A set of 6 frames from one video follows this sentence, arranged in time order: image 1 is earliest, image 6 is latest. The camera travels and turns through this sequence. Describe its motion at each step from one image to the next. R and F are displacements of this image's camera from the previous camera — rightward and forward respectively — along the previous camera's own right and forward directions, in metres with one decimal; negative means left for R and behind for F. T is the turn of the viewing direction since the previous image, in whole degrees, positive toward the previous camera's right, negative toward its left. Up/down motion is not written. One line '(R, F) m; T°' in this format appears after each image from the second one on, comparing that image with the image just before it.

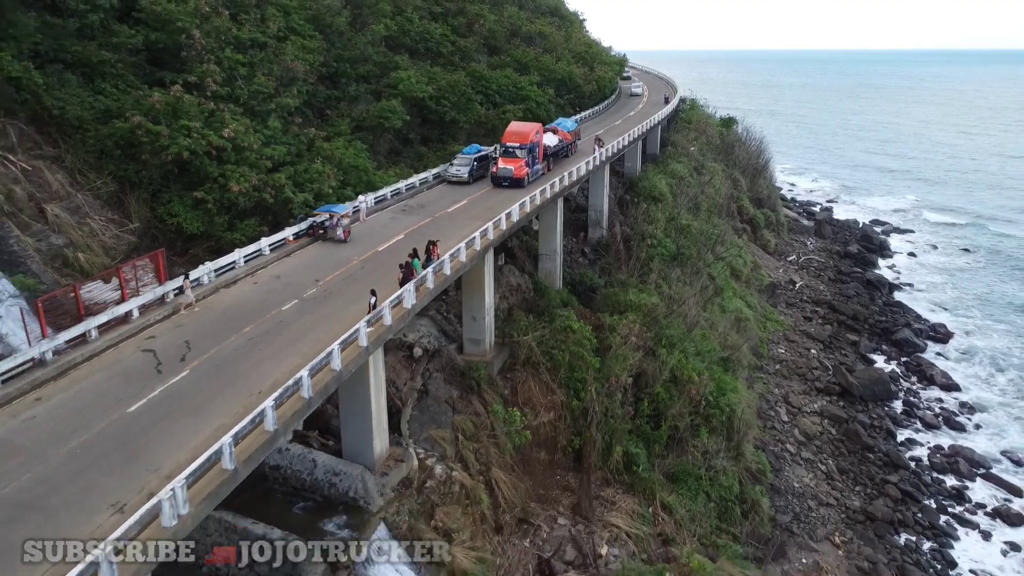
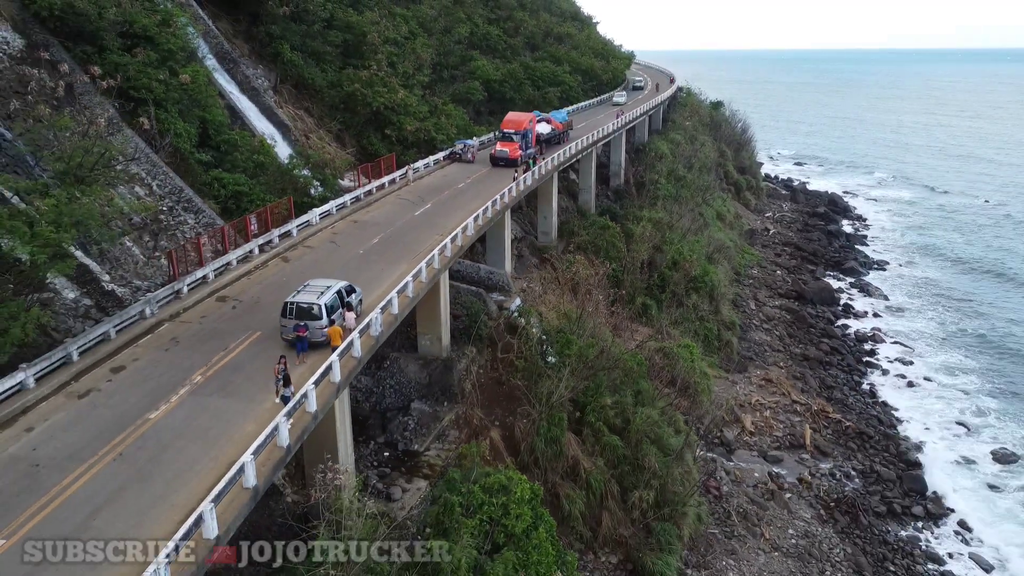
(-2.6, -12.6) m; 0°
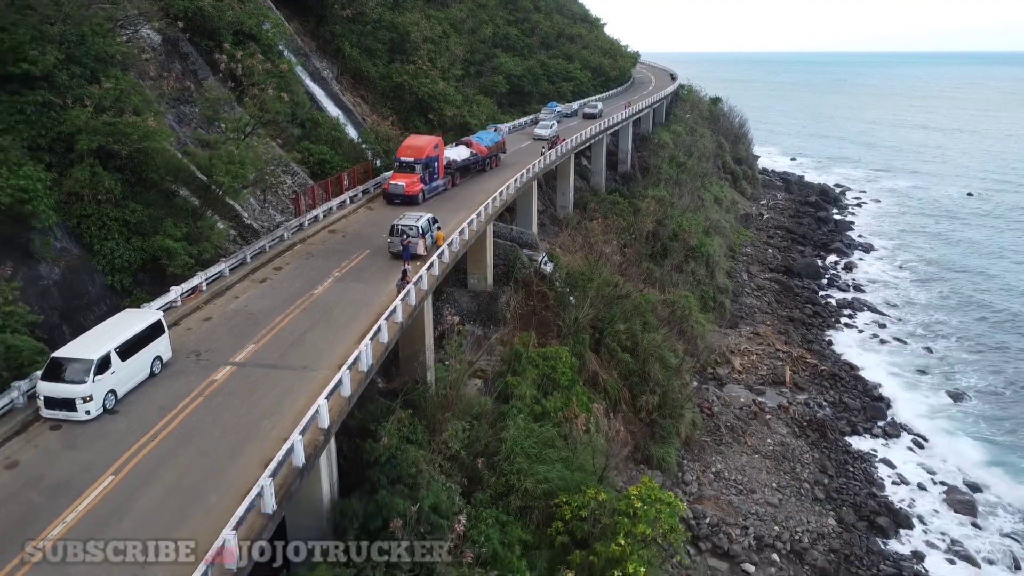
(-1.0, -5.4) m; 0°
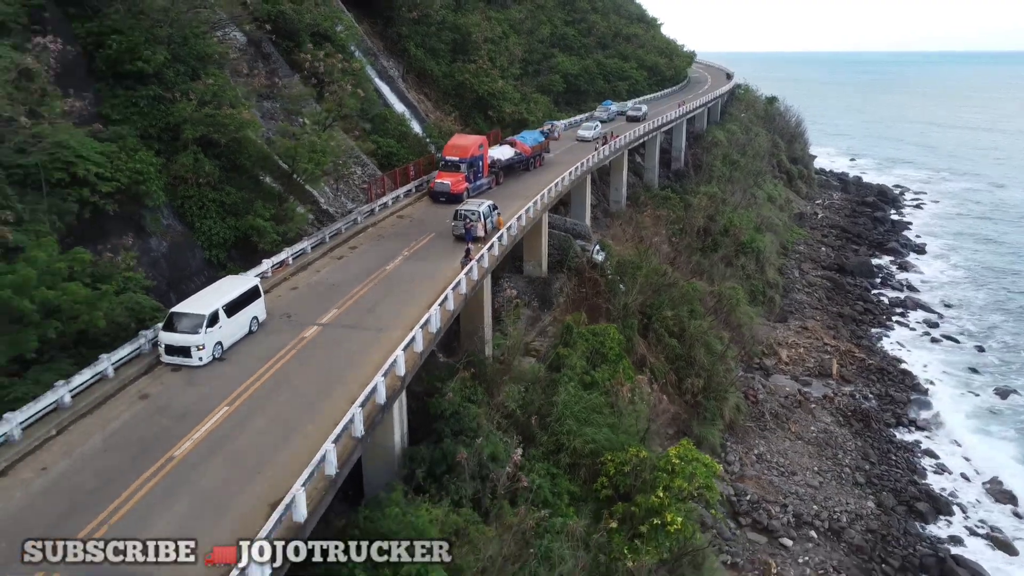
(0.0, -1.6) m; -4°
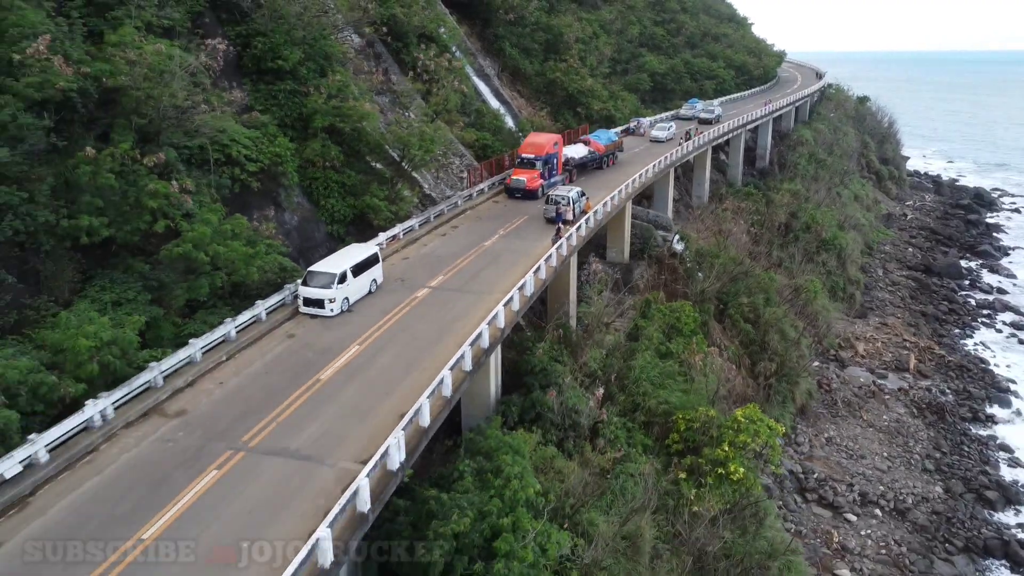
(-0.1, -2.2) m; -6°
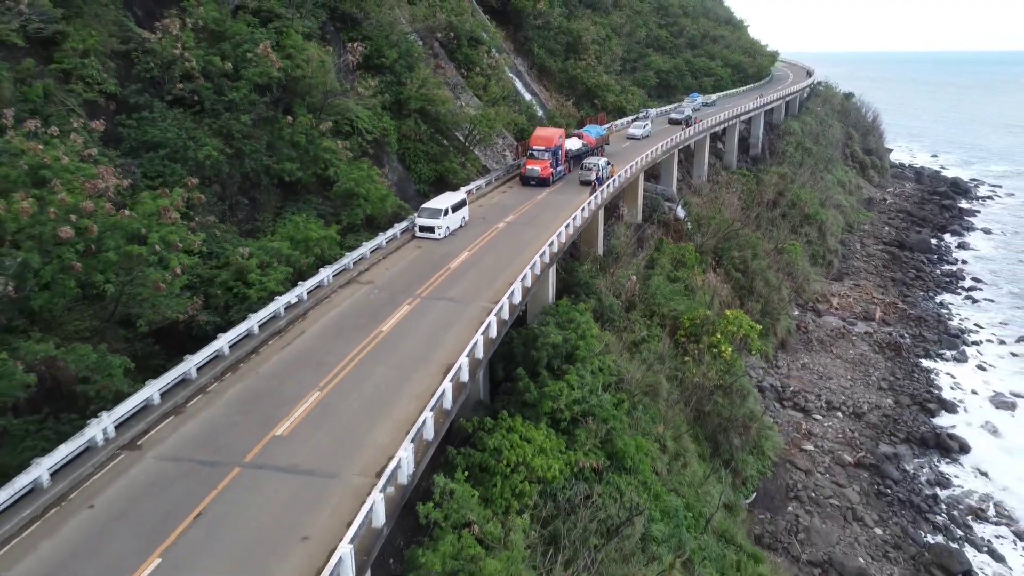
(-1.7, -6.9) m; 0°
